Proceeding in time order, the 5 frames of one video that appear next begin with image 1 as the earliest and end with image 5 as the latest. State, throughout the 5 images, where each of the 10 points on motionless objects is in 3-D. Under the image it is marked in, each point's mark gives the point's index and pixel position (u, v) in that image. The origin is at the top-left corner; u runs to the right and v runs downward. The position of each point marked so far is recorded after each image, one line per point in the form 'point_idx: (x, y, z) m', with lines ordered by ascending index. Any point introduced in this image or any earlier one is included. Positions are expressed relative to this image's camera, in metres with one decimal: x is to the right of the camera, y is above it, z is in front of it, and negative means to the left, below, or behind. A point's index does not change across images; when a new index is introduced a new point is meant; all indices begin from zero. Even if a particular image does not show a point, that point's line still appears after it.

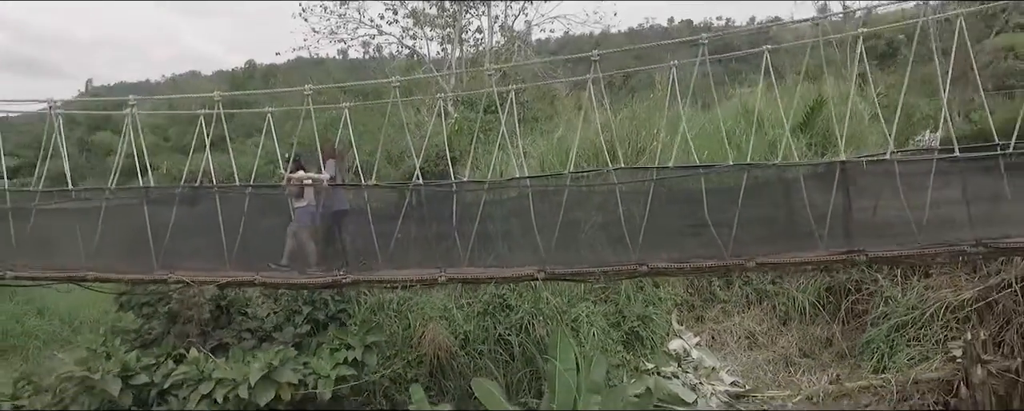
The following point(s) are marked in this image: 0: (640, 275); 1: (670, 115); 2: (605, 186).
0: (+0.7, -0.4, +3.7) m
1: (+1.7, +1.0, +6.7) m
2: (+0.5, +0.1, +3.7) m
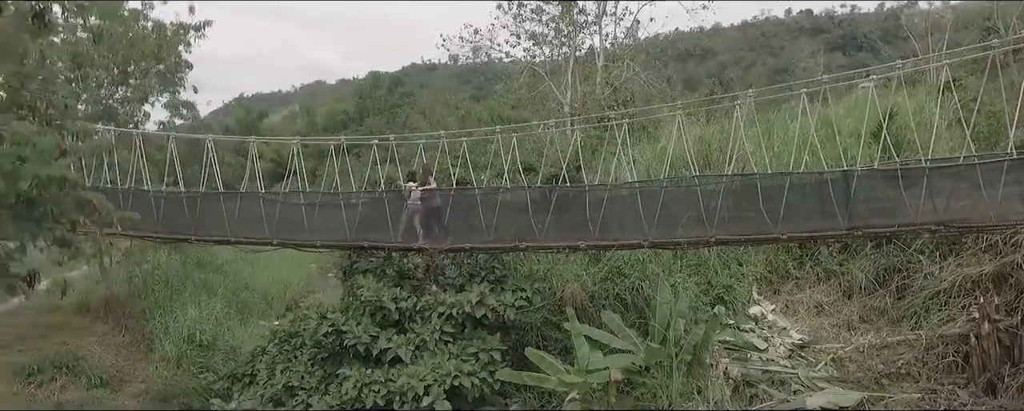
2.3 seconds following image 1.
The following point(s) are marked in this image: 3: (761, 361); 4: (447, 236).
0: (+1.7, -0.3, +5.2) m
1: (+3.2, +1.0, +8.1) m
2: (+1.5, +0.2, +5.3) m
3: (+2.2, -1.4, +5.4) m
4: (-0.6, -0.3, +5.8) m
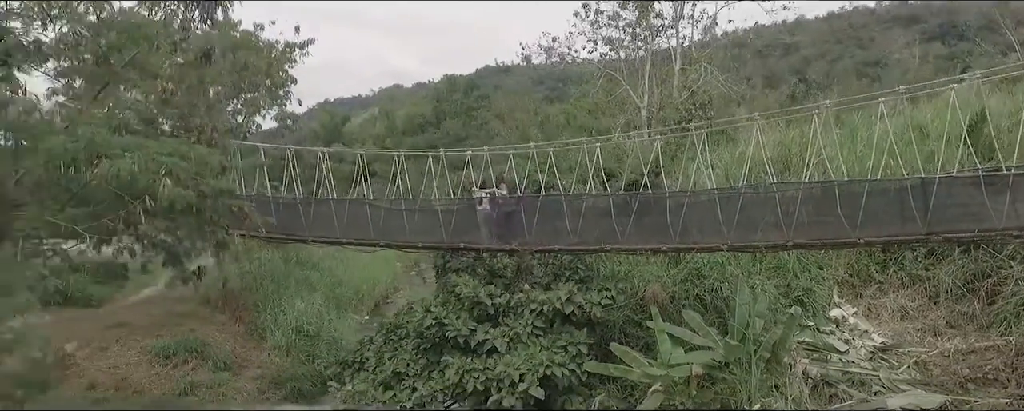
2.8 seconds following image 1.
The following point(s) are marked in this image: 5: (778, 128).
0: (+2.4, -0.4, +5.4) m
1: (+4.3, +0.9, +8.1) m
2: (+2.3, +0.1, +5.5) m
3: (+3.0, -1.4, +5.6) m
4: (+0.2, -0.3, +6.3) m
5: (+3.7, +1.1, +8.5) m
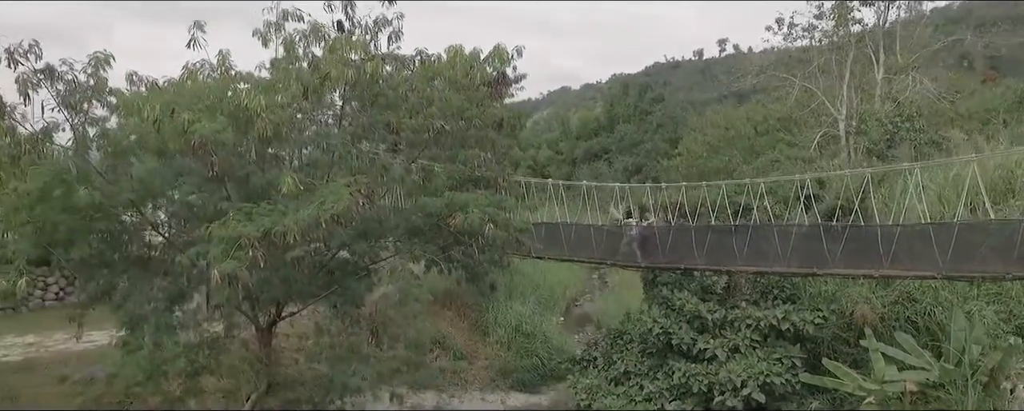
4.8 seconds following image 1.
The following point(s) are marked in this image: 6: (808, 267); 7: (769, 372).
0: (+4.5, -0.7, +5.6) m
1: (+7.0, +0.7, +7.7) m
2: (+4.4, -0.2, +5.8) m
3: (+5.1, -1.7, +5.7) m
4: (+2.6, -0.6, +7.1) m
5: (+6.5, +0.8, +8.3) m
6: (+3.2, -0.6, +6.7) m
7: (+2.4, -1.5, +5.7) m
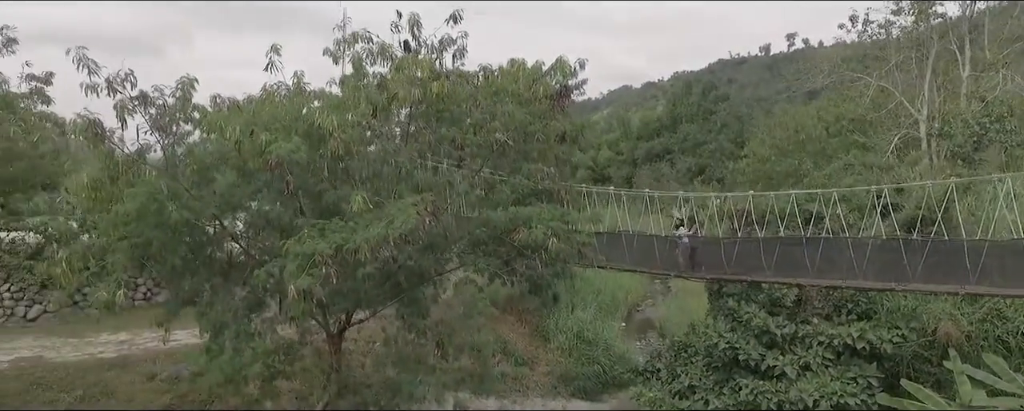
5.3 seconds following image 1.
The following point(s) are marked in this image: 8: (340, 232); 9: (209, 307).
0: (+5.1, -0.8, +5.2) m
1: (+7.8, +0.5, +7.0) m
2: (+5.0, -0.3, +5.4) m
3: (+5.6, -1.8, +5.2) m
4: (+3.3, -0.7, +6.8) m
5: (+7.3, +0.7, +7.7) m
6: (+3.8, -0.8, +6.4) m
7: (+2.9, -1.6, +5.5) m
8: (-1.2, -0.2, +4.4) m
9: (-2.5, -0.8, +5.1) m
